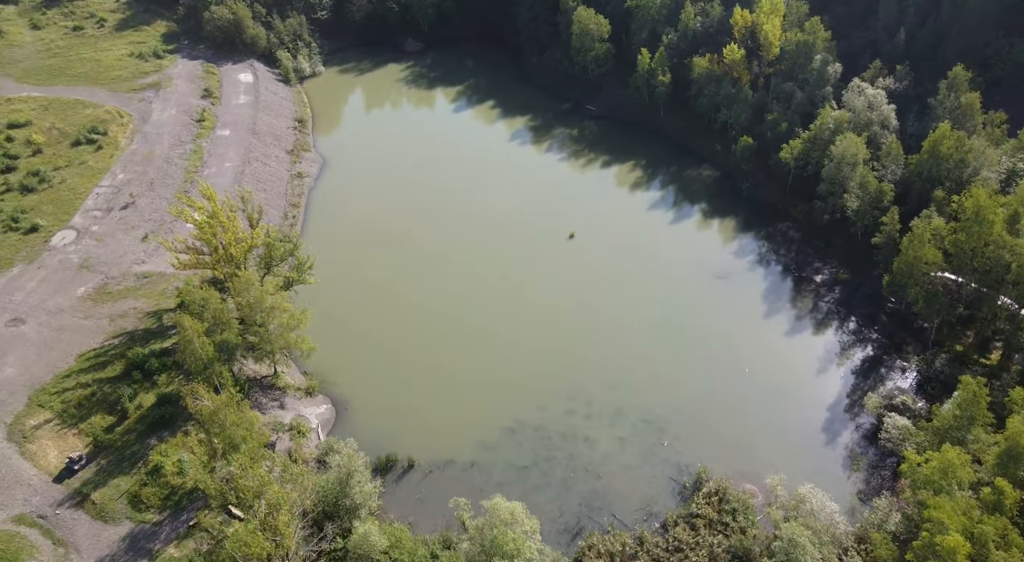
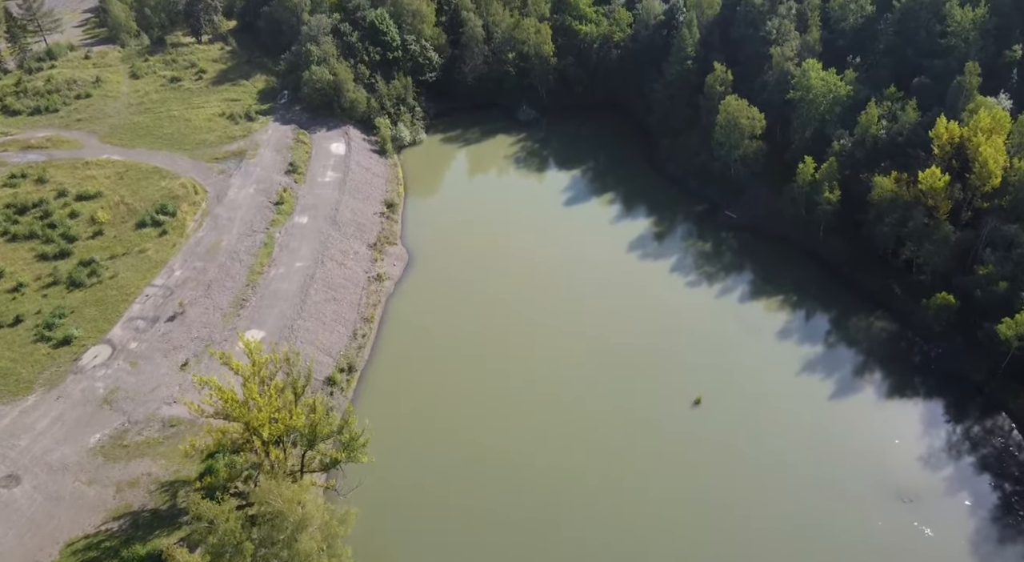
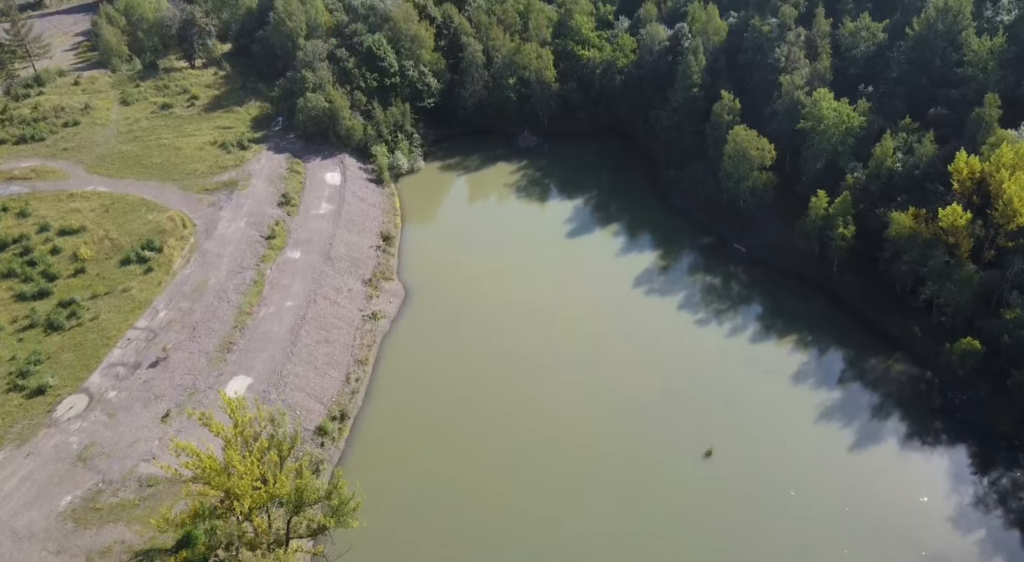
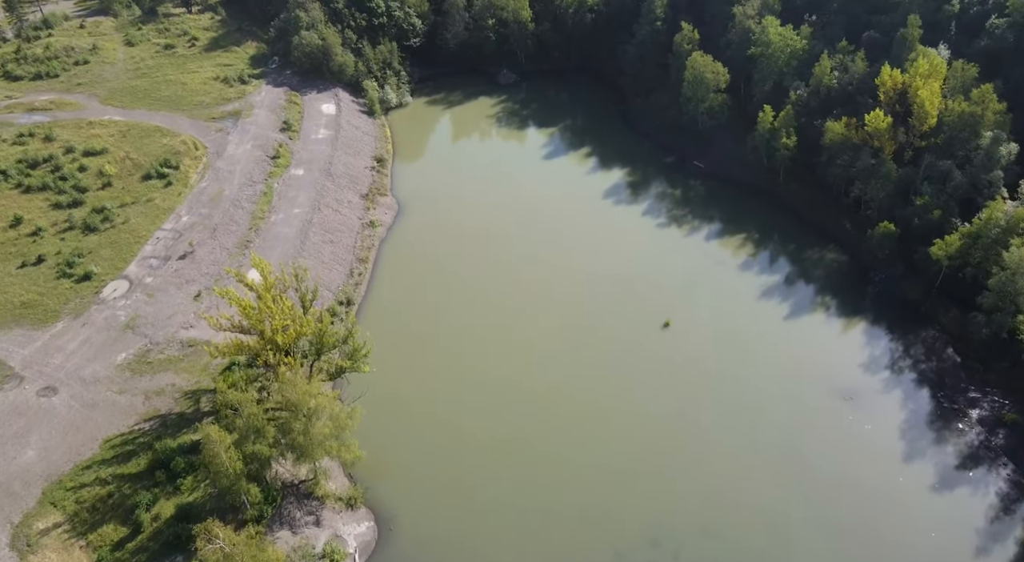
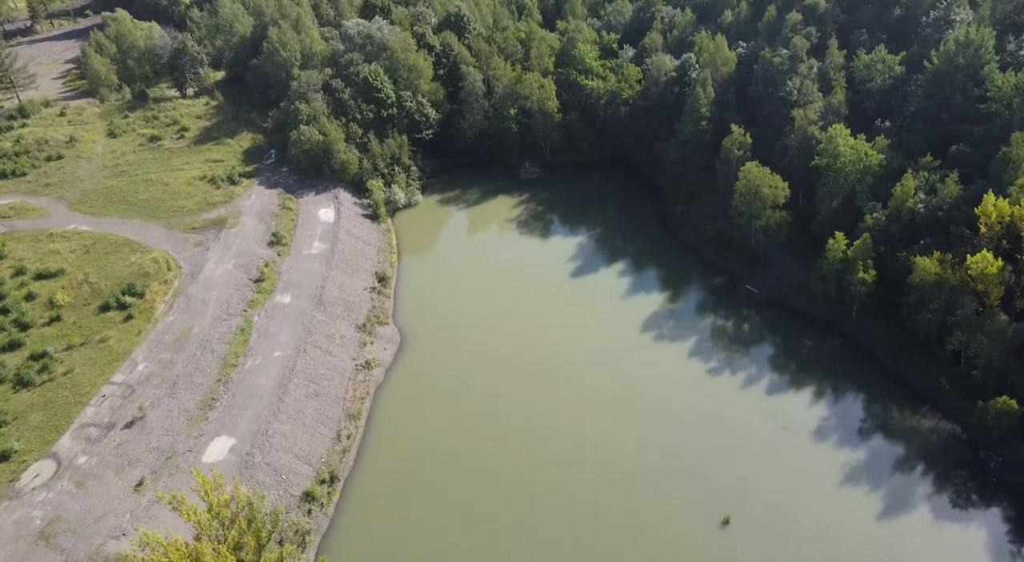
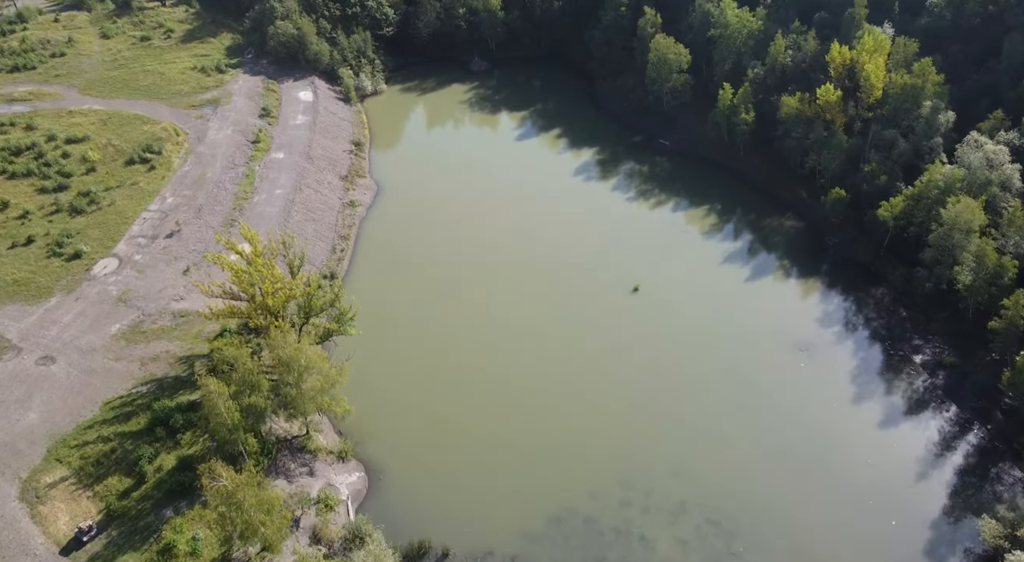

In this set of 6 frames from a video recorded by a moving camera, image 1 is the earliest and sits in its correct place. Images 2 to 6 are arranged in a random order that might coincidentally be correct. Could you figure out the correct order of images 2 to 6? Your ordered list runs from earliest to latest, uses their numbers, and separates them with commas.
6, 4, 2, 3, 5
